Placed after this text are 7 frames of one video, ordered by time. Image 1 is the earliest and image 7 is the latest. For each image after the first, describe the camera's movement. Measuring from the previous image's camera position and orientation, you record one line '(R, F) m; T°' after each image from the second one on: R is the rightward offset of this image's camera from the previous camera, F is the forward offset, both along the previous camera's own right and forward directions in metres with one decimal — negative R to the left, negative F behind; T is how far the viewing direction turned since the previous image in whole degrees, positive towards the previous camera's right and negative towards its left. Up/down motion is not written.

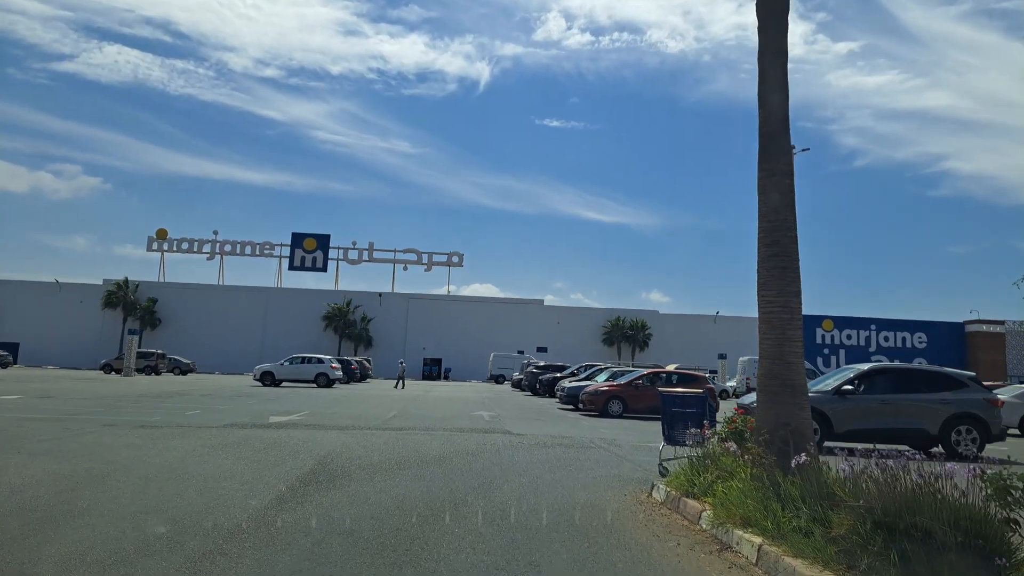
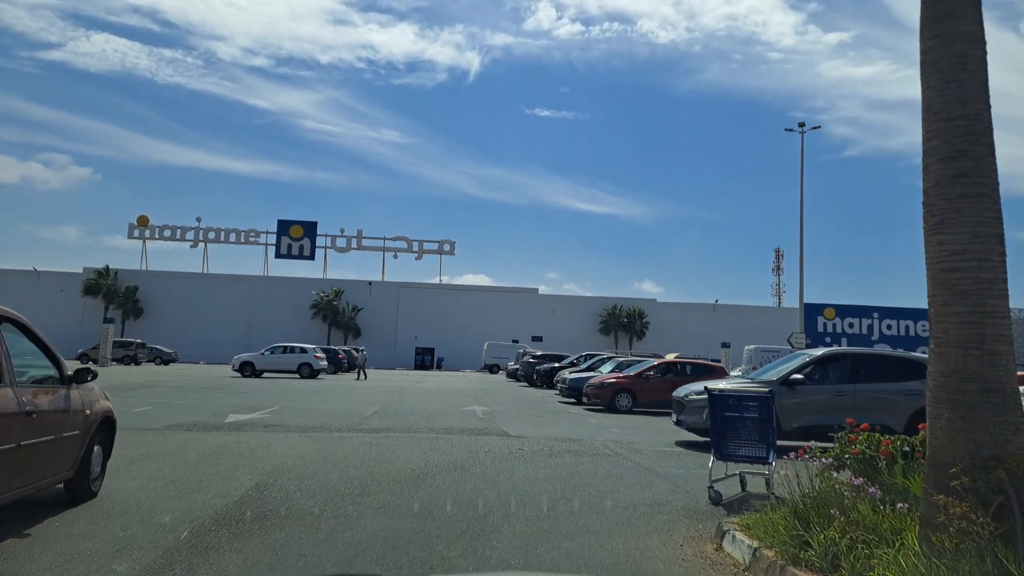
(-0.1, +2.6) m; +1°
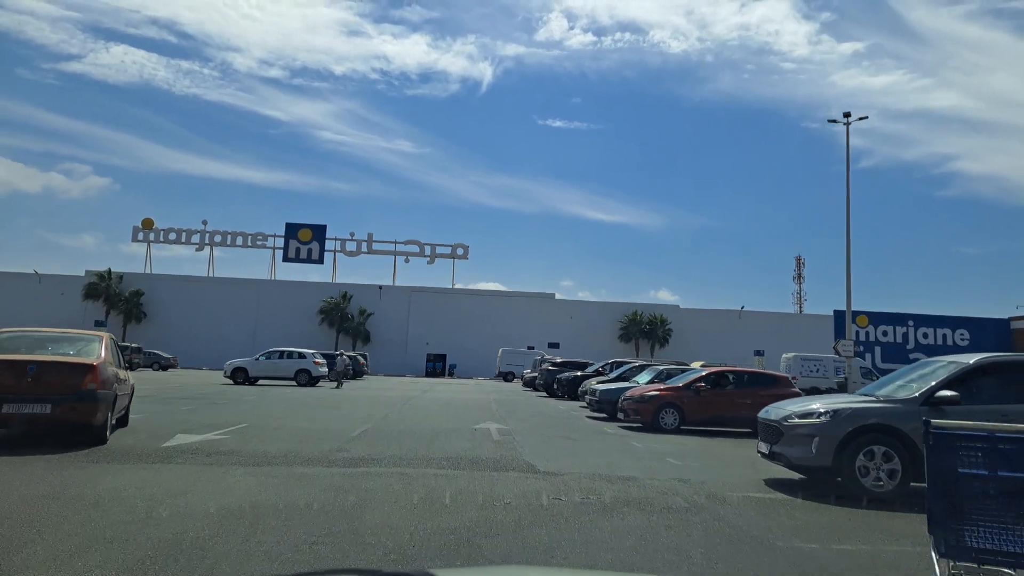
(-0.2, +3.6) m; -1°
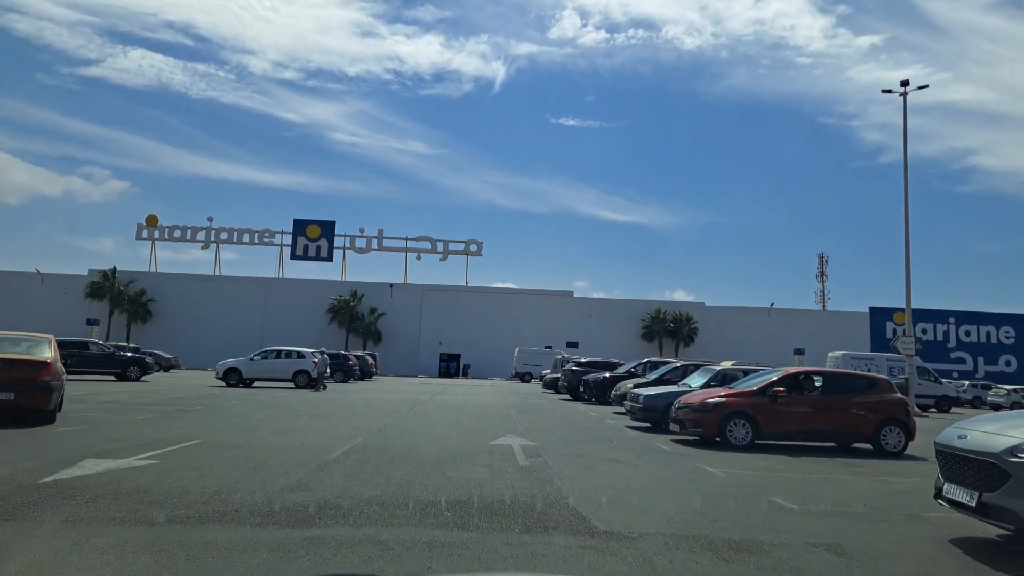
(-0.3, +3.7) m; -1°
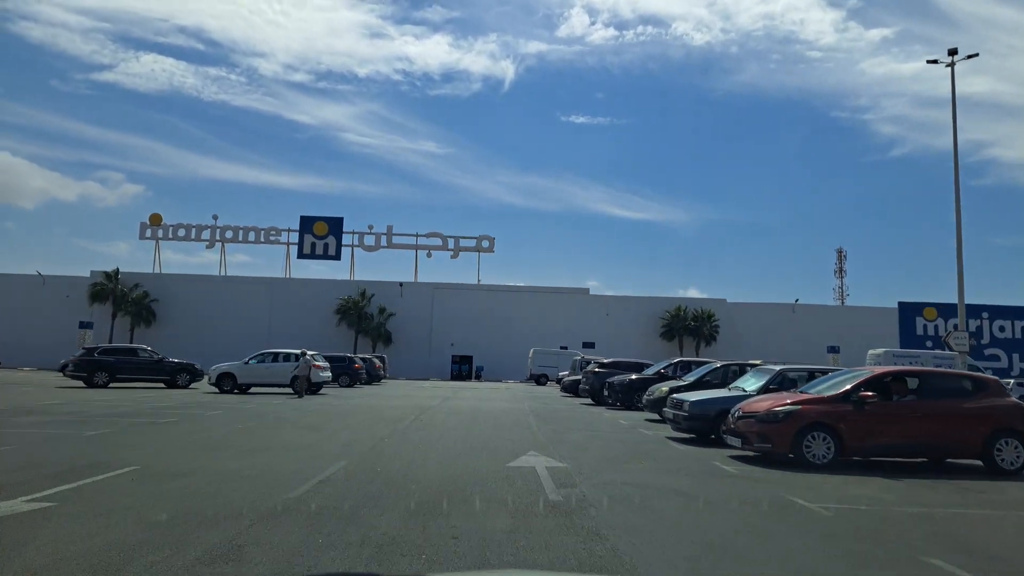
(-0.2, +2.7) m; -1°
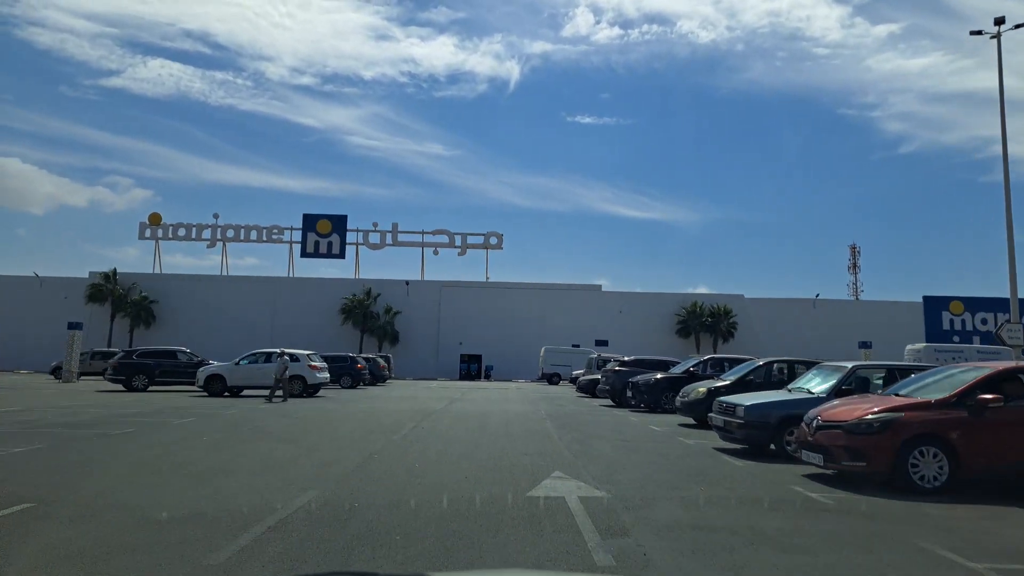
(-0.2, +2.5) m; -1°
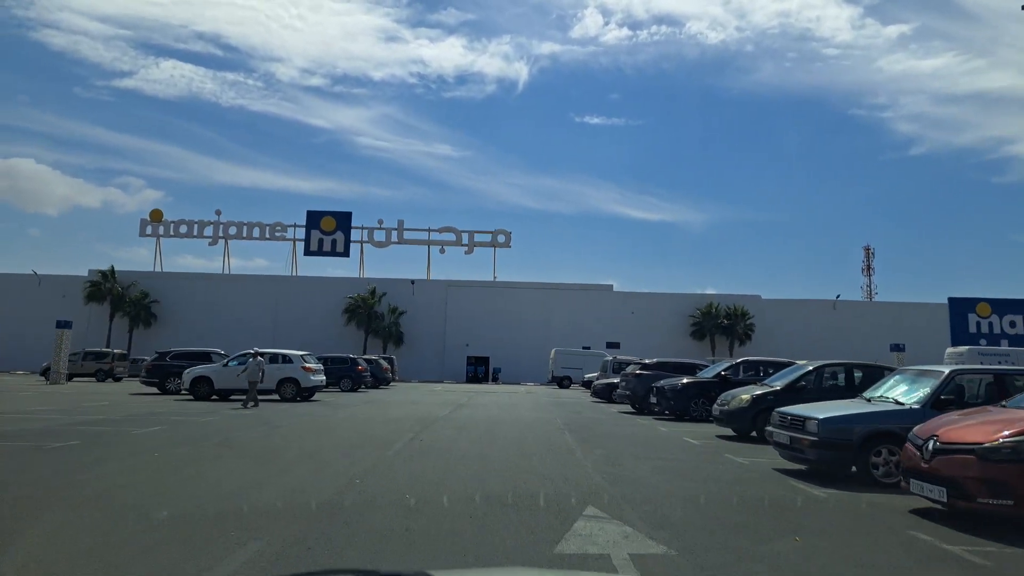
(-0.1, +2.3) m; -1°
